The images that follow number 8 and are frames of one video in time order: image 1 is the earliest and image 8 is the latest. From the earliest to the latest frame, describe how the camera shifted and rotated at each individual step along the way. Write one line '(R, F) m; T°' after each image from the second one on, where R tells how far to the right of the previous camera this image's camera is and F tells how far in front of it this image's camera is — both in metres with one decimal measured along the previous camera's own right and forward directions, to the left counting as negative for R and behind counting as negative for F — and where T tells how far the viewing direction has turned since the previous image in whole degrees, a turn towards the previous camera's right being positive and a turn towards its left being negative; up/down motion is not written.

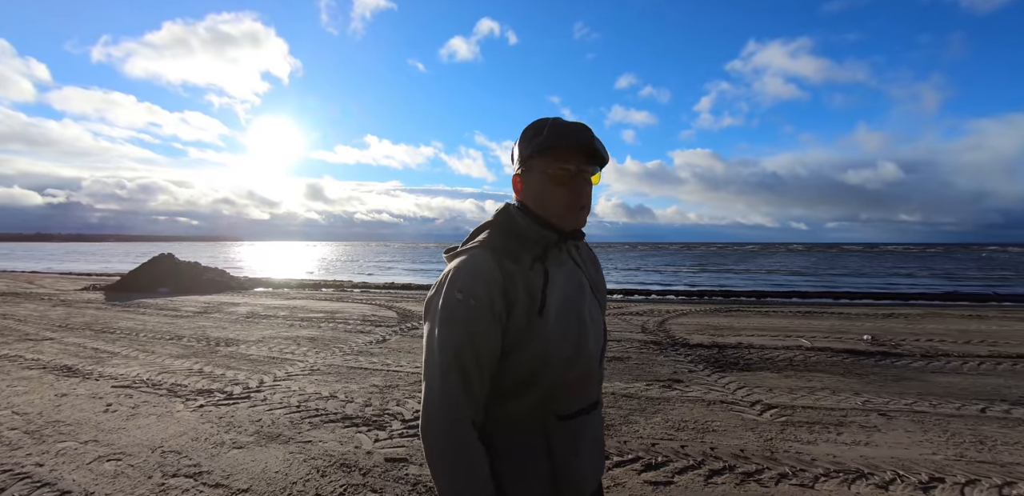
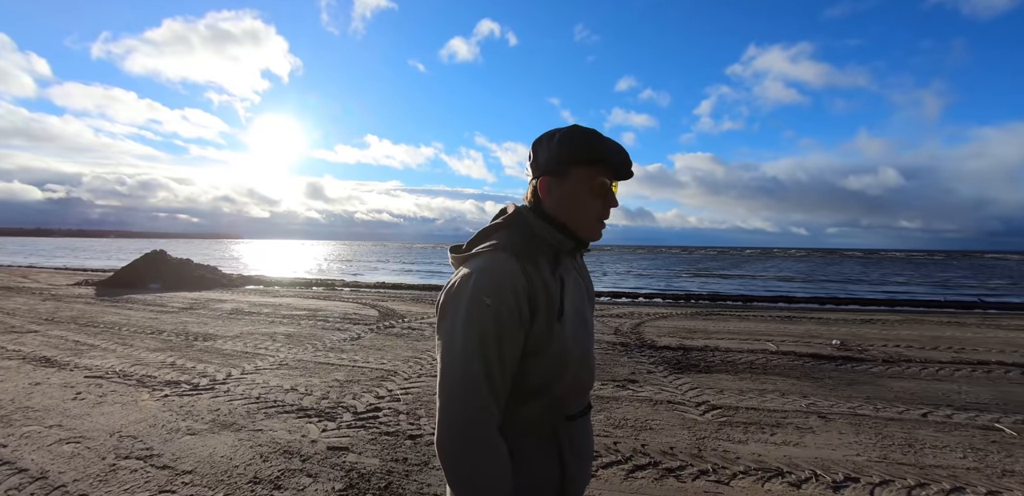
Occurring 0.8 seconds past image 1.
(+0.5, -0.2) m; 0°
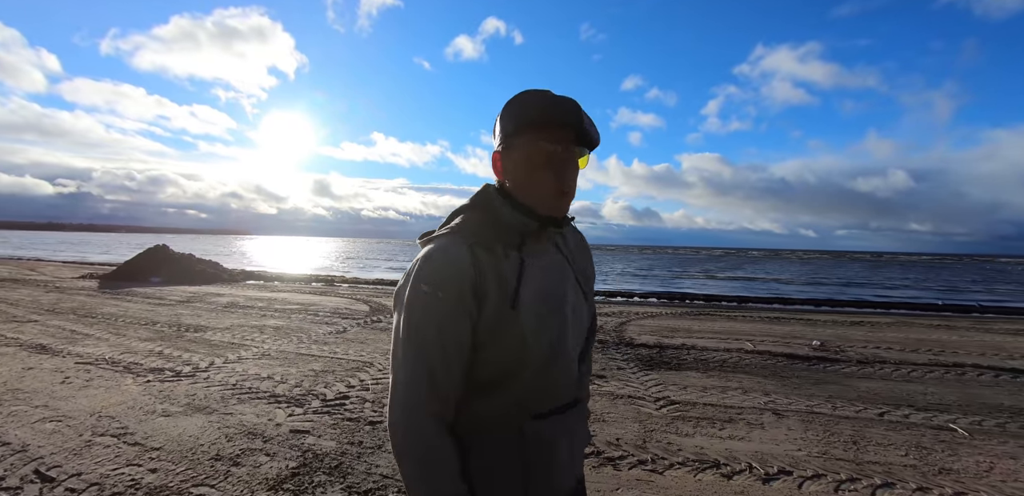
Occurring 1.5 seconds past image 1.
(+0.4, -0.2) m; -1°
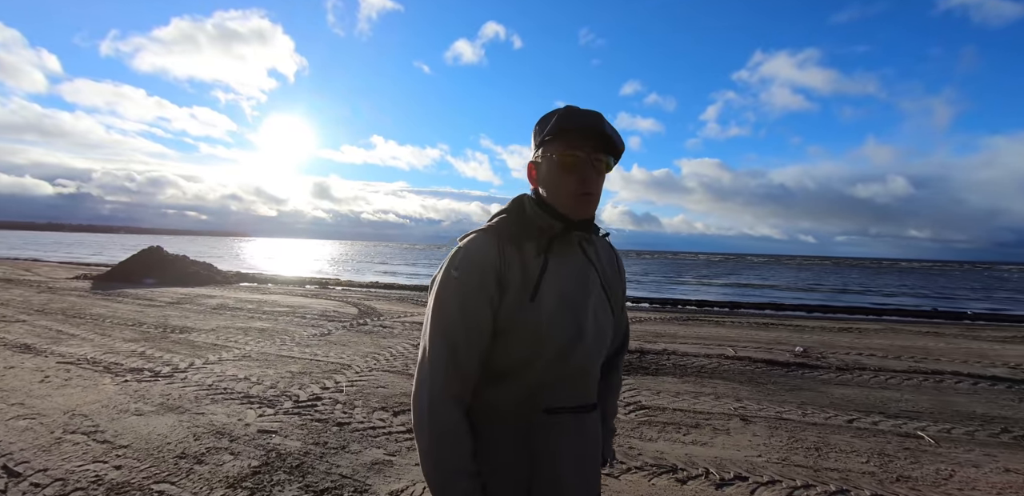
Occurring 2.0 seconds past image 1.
(+0.3, -0.1) m; 0°
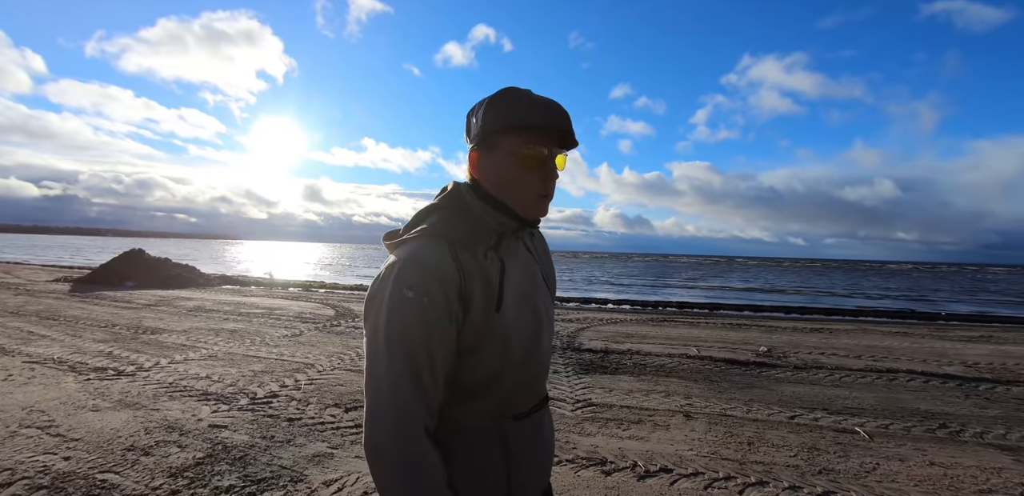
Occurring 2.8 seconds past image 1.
(+0.5, -0.2) m; +1°
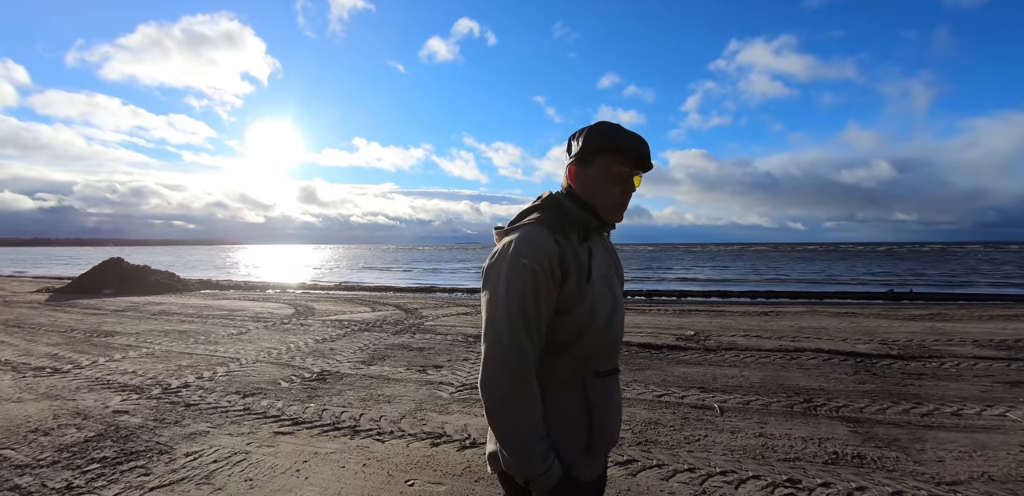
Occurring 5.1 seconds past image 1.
(+1.5, -0.6) m; -1°
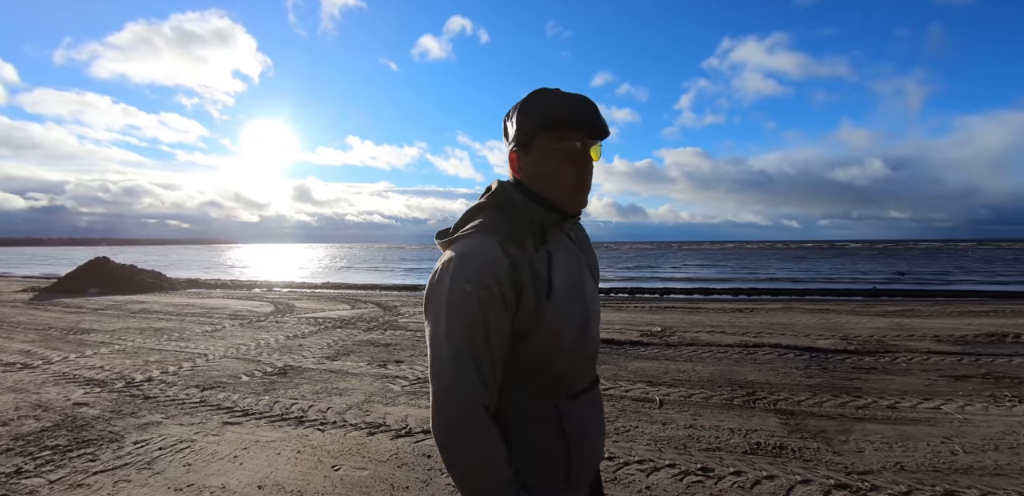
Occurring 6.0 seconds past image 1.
(+0.6, -0.2) m; 0°
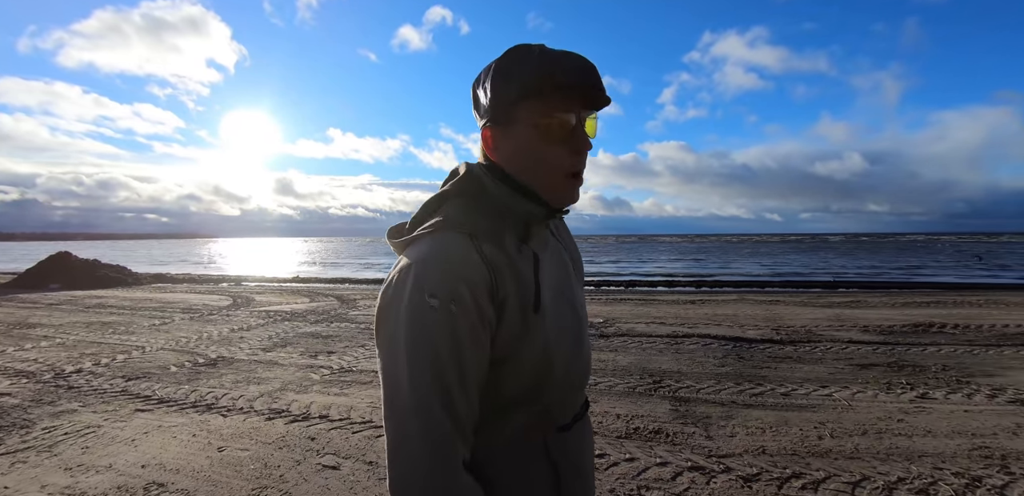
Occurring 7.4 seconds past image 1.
(+1.0, -0.3) m; +1°
